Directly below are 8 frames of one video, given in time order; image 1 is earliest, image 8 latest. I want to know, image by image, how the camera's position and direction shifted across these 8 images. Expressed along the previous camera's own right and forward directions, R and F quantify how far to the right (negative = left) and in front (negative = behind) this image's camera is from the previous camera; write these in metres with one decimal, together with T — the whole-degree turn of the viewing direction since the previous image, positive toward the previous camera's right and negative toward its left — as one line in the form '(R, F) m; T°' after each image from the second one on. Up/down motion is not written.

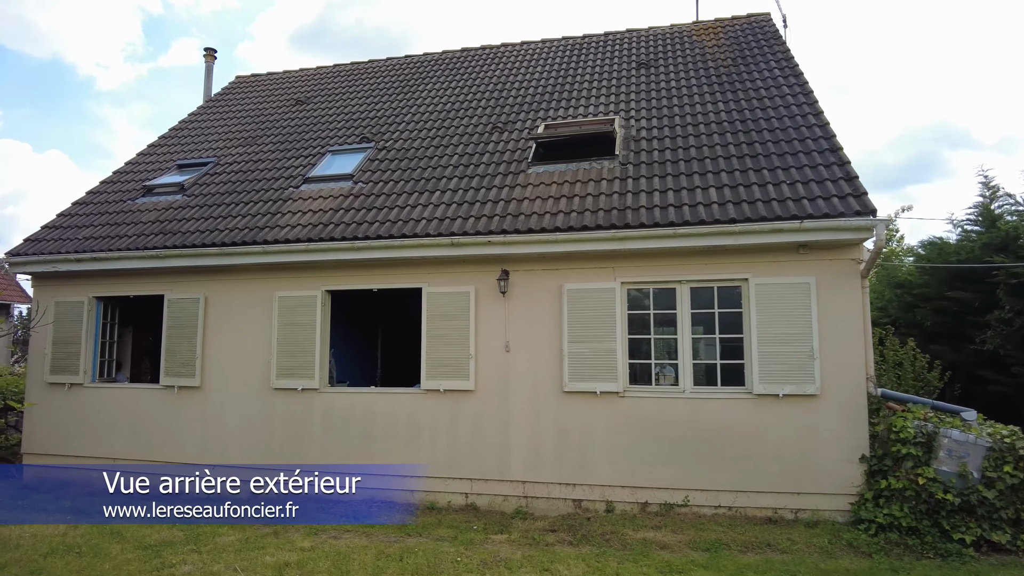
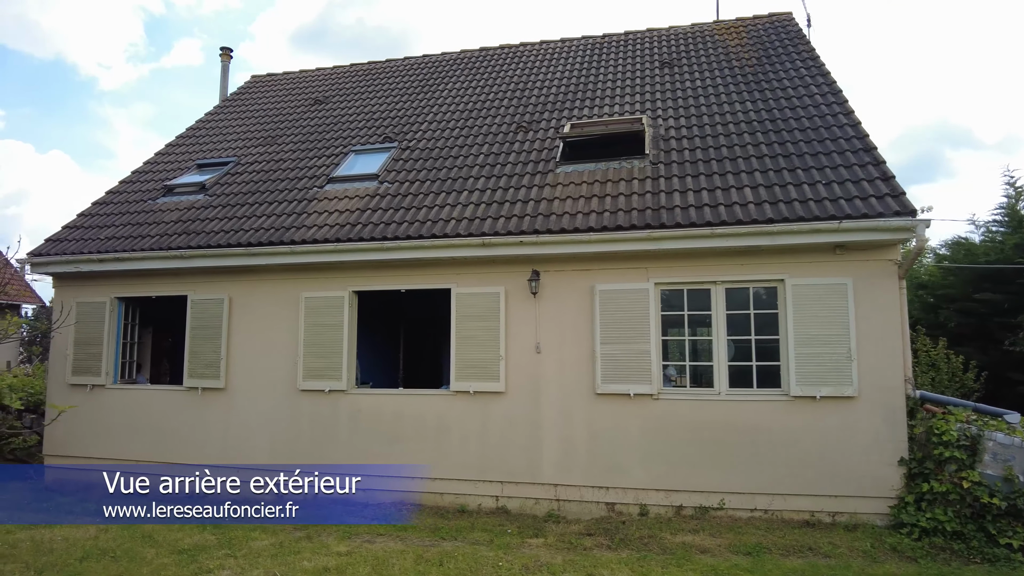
(-0.3, +0.1) m; 0°
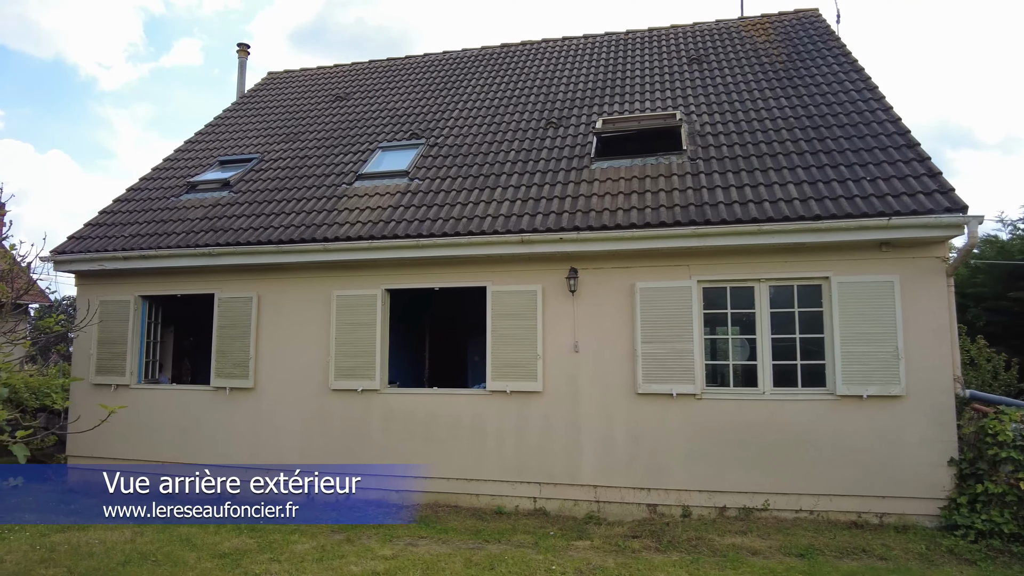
(-0.4, +0.1) m; 0°
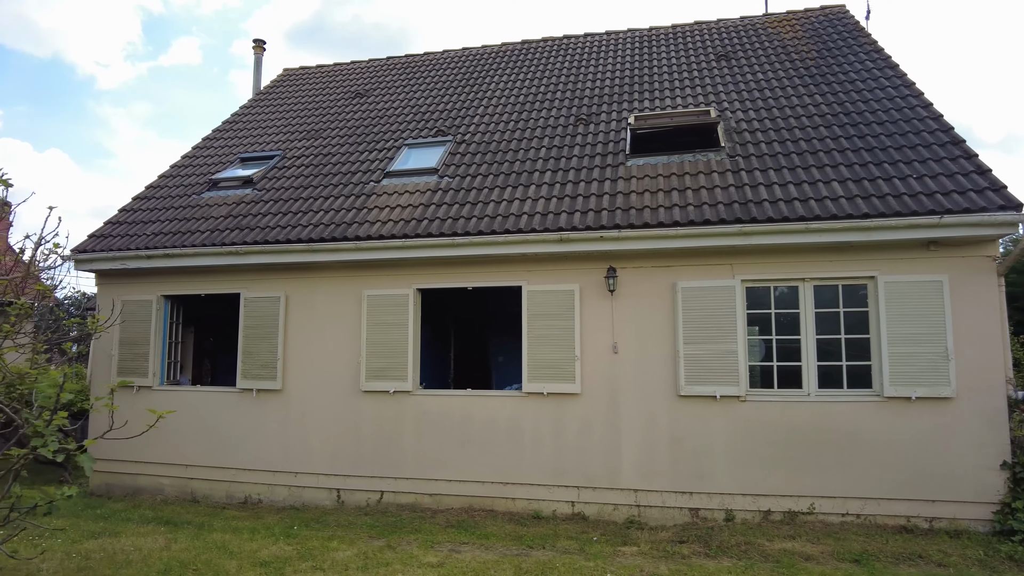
(-0.4, +0.1) m; 0°
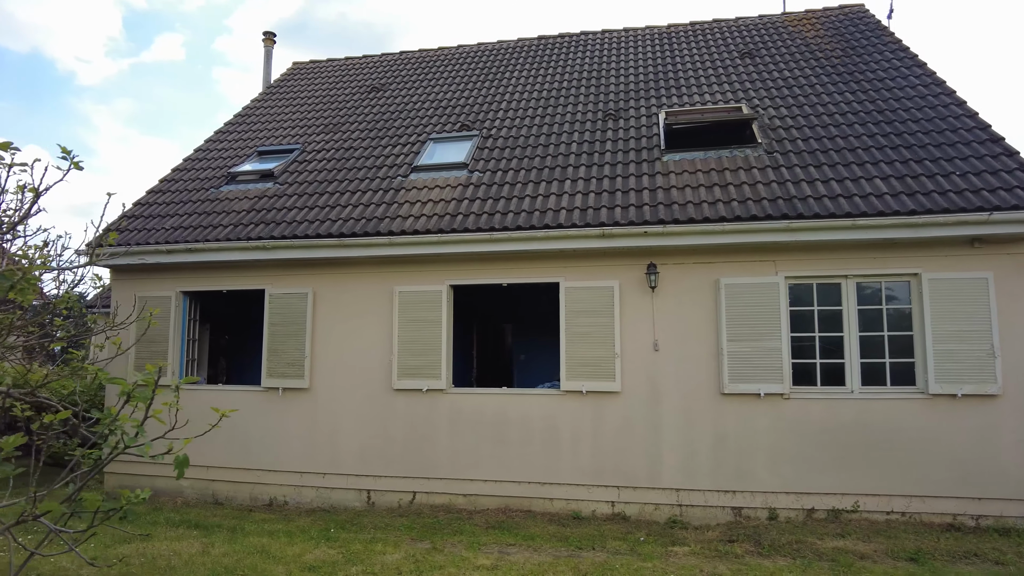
(-0.5, +0.1) m; +1°
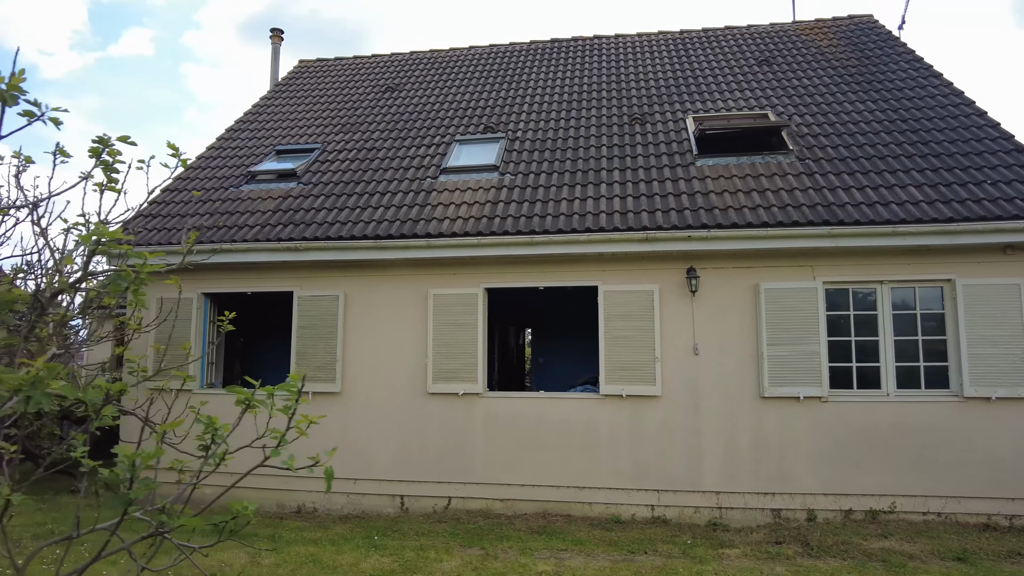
(-0.7, 0.0) m; +2°
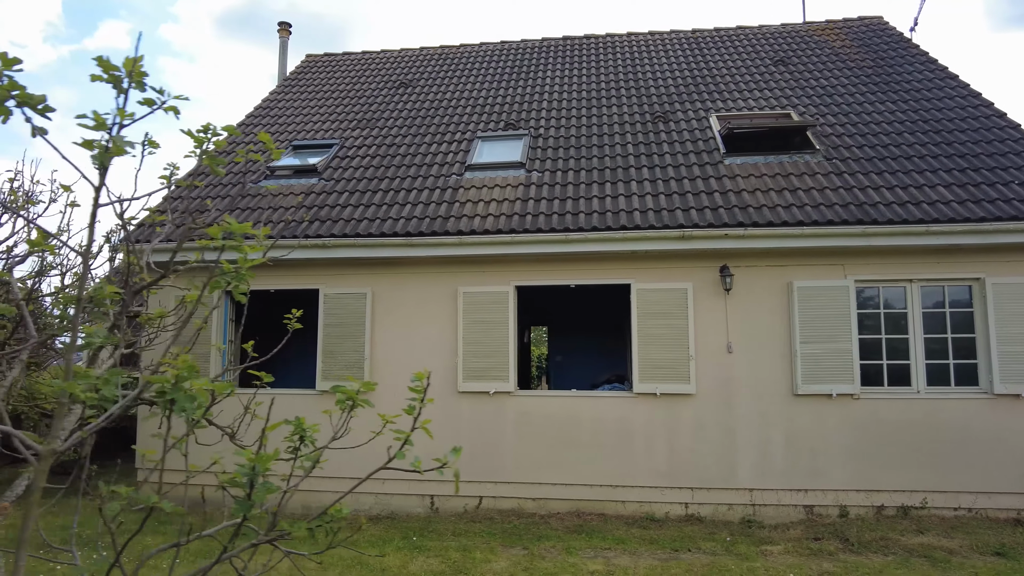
(-0.5, +0.1) m; +2°
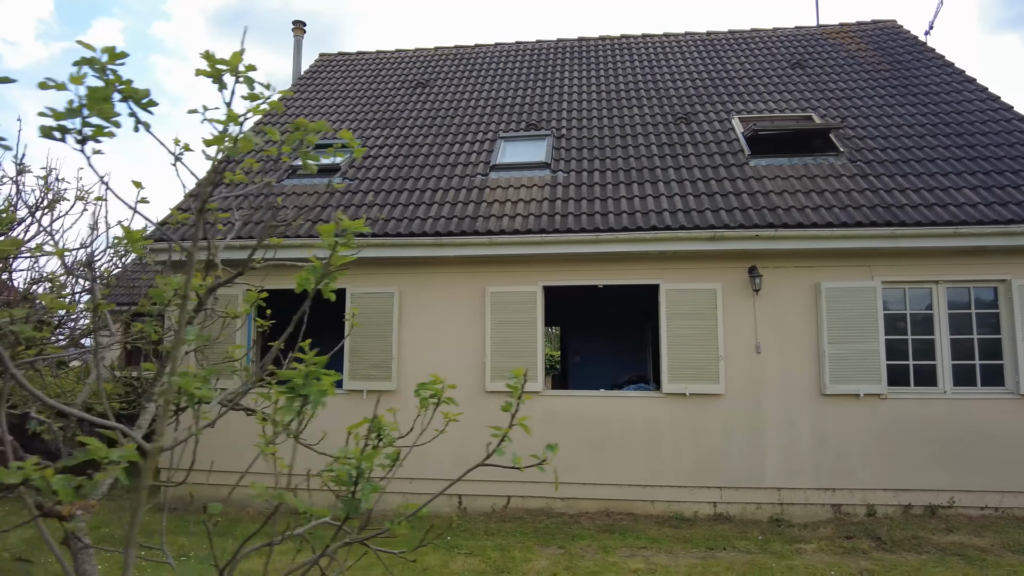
(-0.4, 0.0) m; +1°
